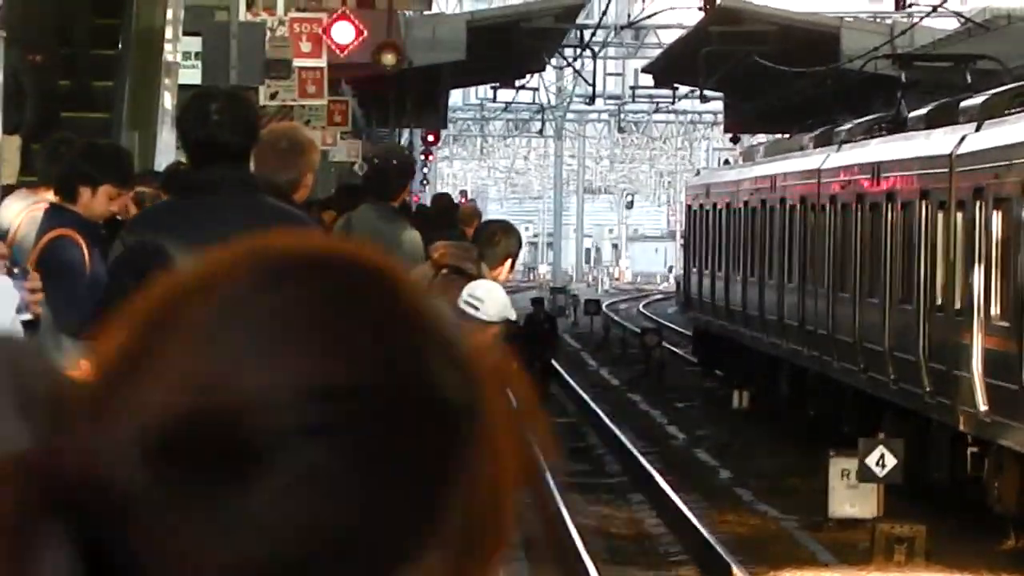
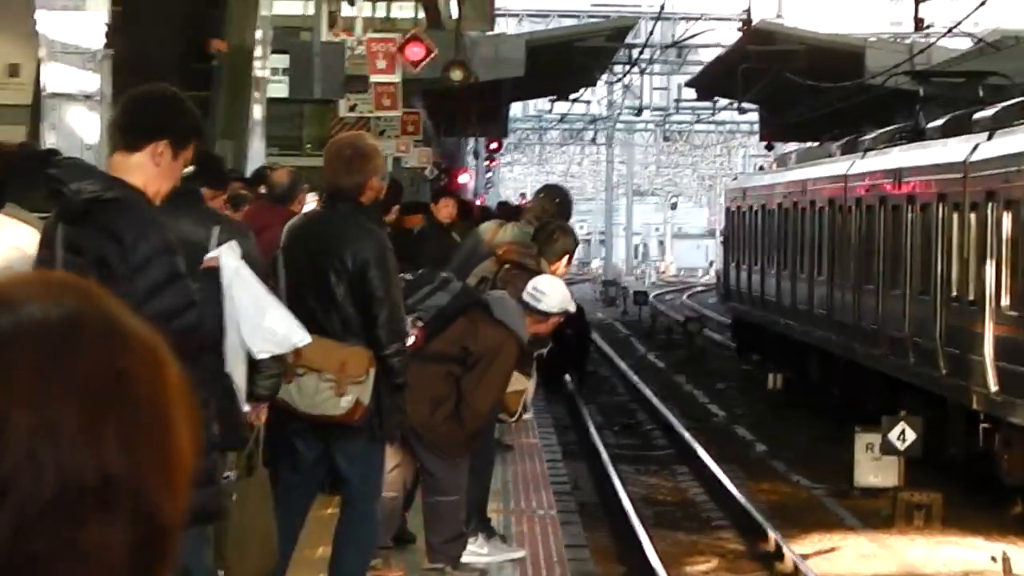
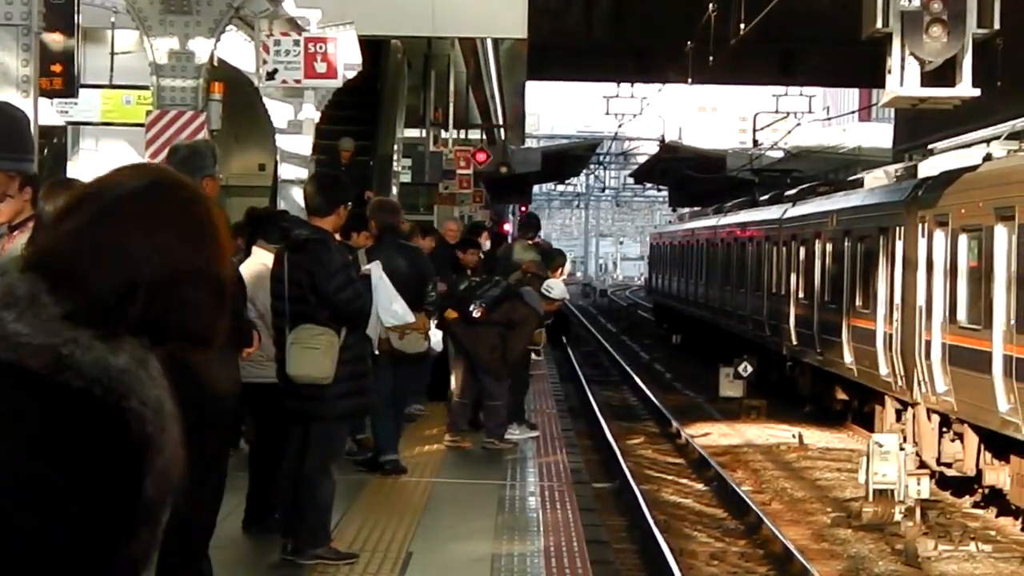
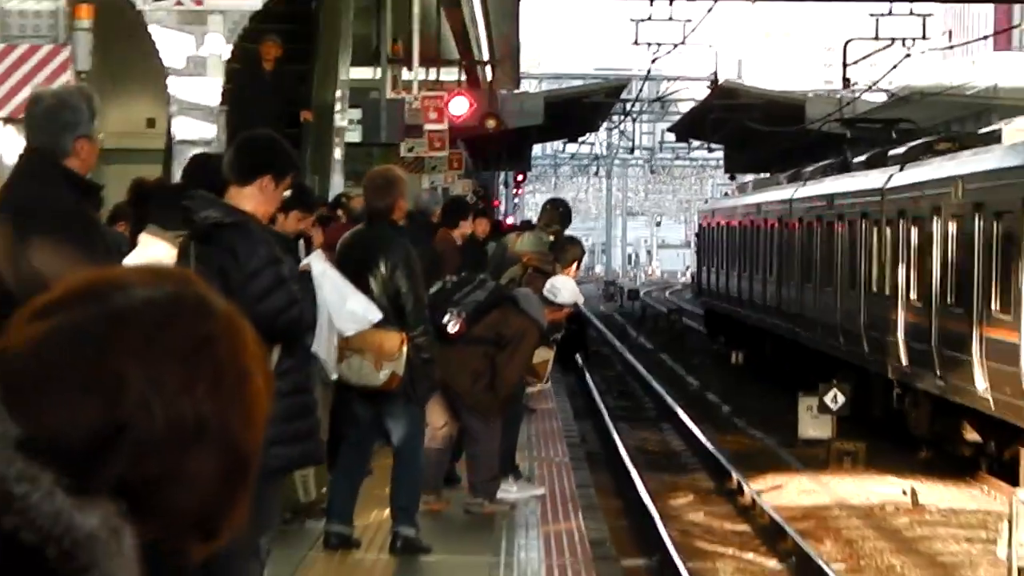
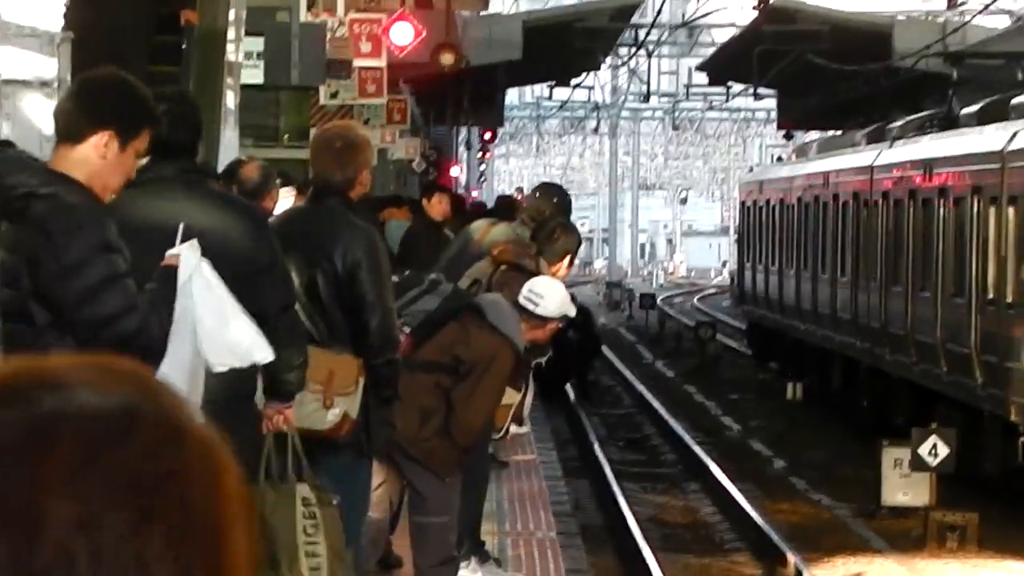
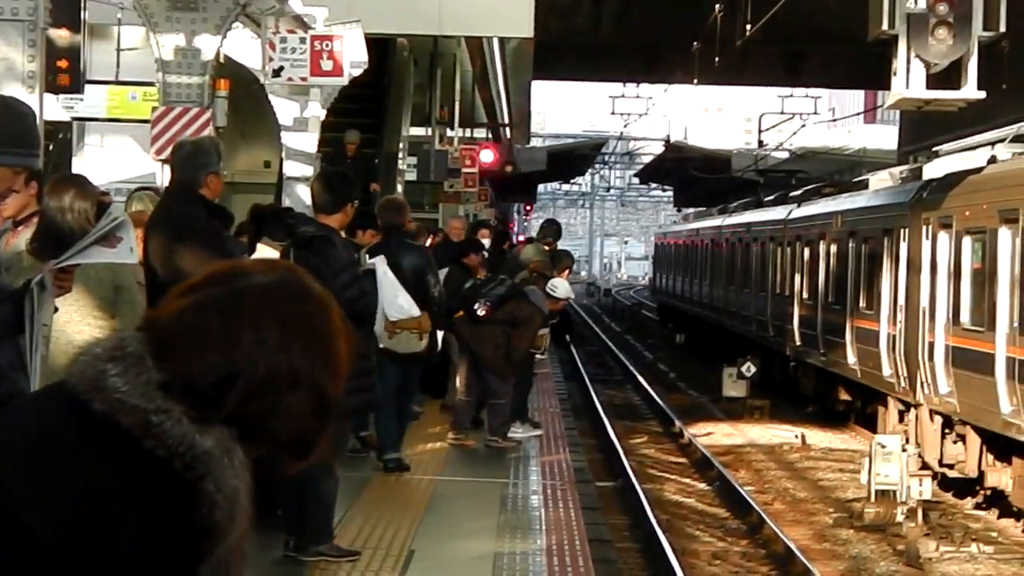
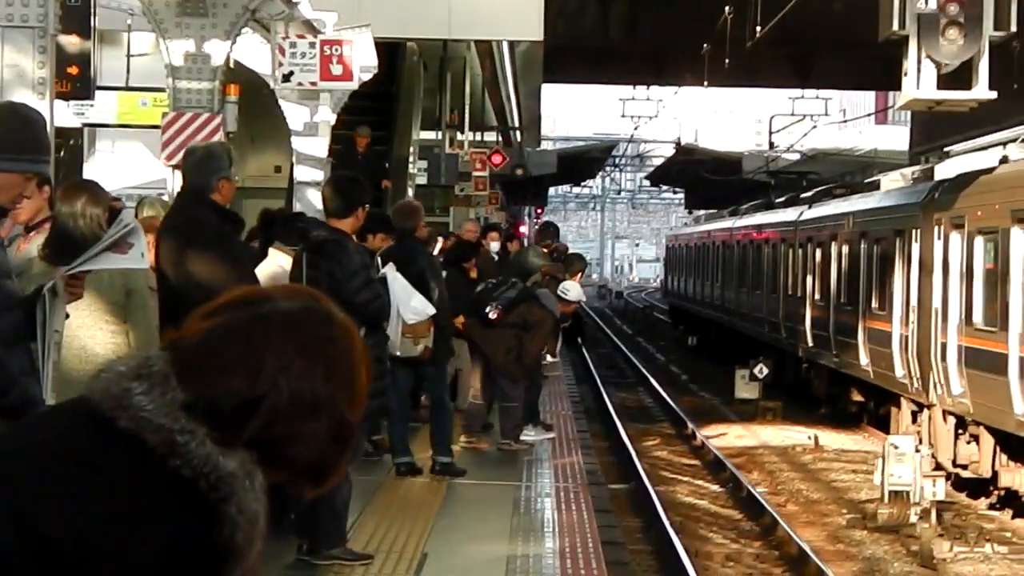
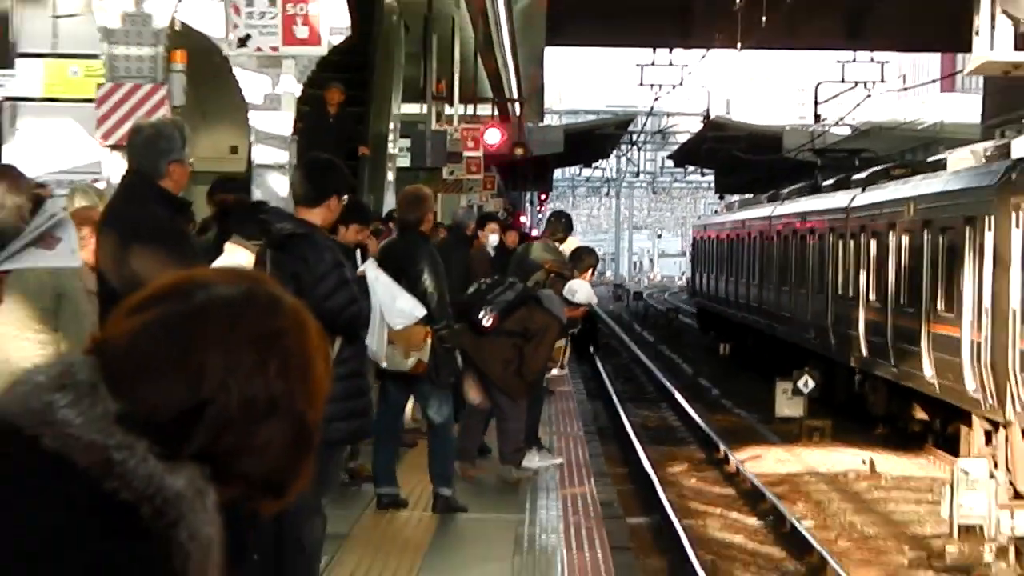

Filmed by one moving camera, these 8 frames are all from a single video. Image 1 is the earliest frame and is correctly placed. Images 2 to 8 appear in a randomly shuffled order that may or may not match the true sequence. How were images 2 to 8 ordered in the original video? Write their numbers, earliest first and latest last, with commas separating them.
5, 2, 4, 8, 7, 6, 3
